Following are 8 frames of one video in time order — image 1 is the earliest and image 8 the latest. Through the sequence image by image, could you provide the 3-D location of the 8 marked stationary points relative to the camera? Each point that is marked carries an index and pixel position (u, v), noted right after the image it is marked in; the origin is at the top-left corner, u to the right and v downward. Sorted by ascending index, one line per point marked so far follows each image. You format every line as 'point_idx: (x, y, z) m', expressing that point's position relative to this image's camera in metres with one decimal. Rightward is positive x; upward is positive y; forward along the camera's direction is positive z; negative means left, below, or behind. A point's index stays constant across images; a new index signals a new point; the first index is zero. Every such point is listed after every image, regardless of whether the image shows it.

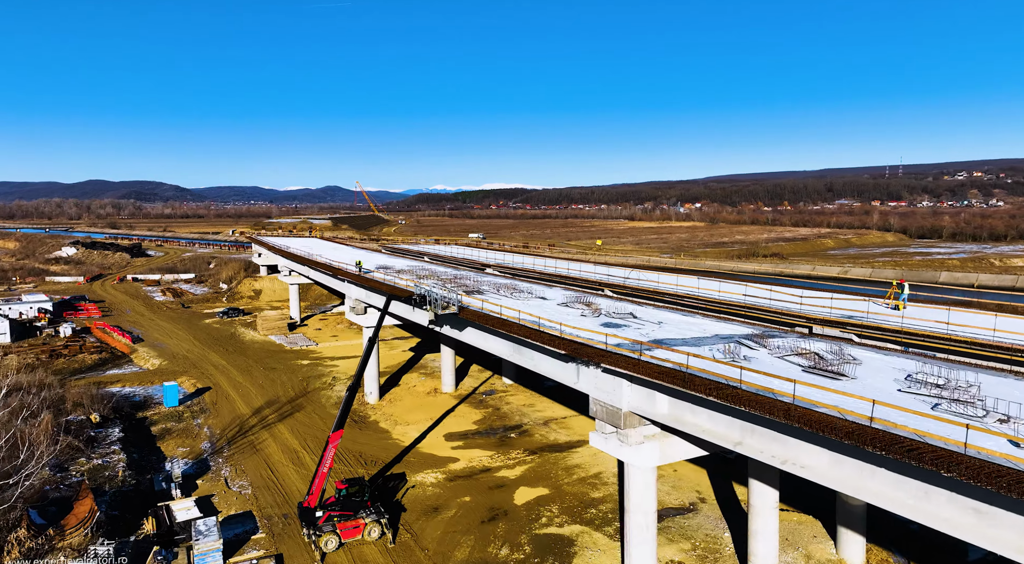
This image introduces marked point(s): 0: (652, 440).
0: (+3.2, -3.6, +15.1) m
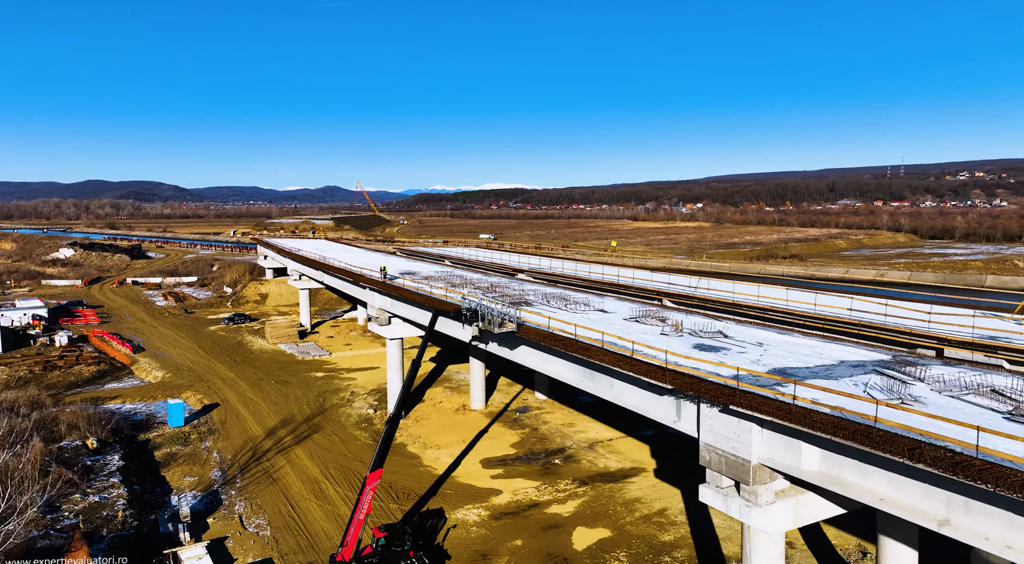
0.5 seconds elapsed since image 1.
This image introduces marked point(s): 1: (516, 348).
0: (+4.9, -3.9, +12.1) m
1: (+0.1, -1.9, +19.3) m
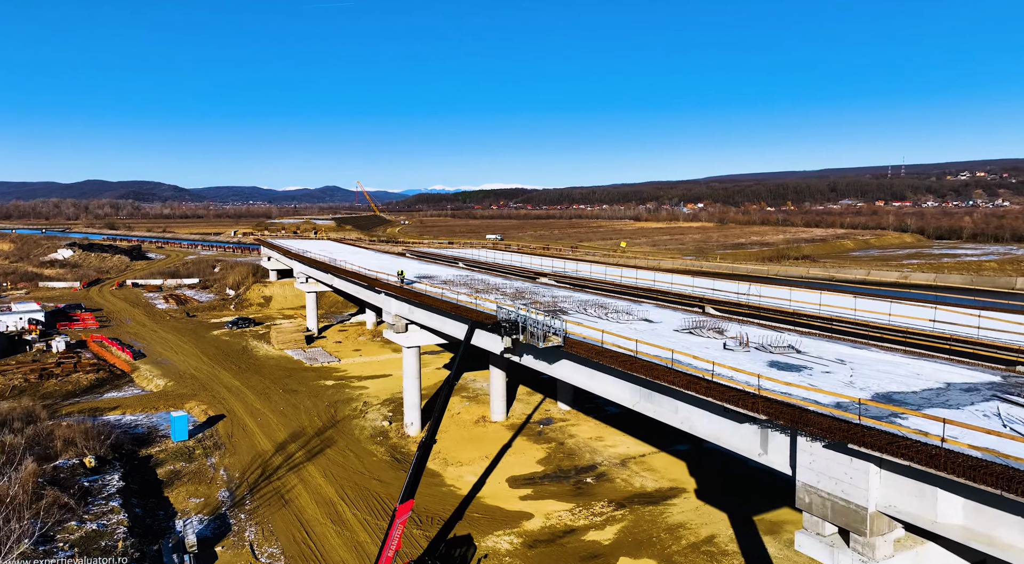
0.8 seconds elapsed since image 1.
0: (+6.0, -4.1, +10.3) m
1: (+1.2, -2.1, +17.5) m
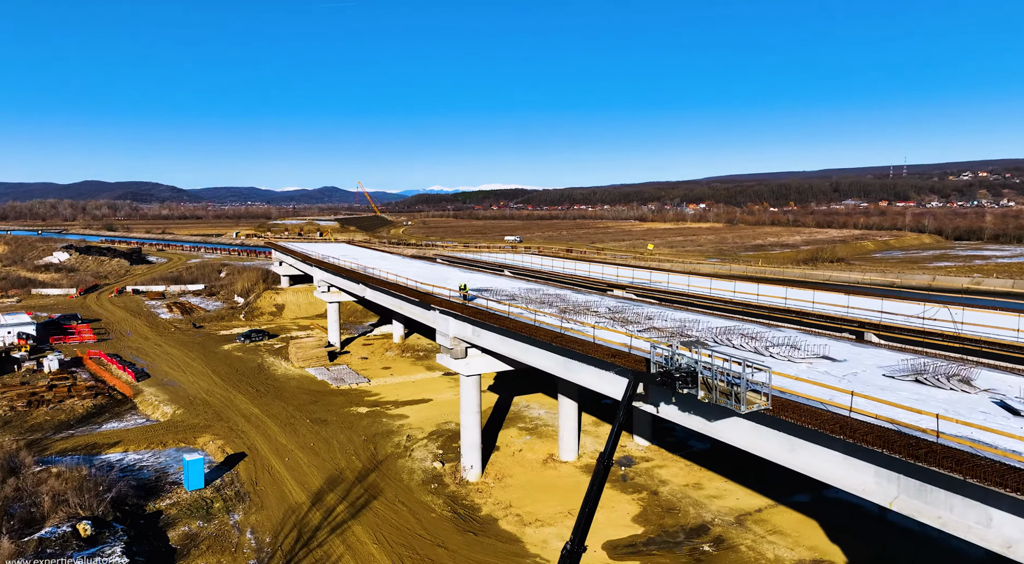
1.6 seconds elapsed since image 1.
0: (+8.9, -4.7, +5.5) m
1: (+4.1, -2.7, +12.6) m
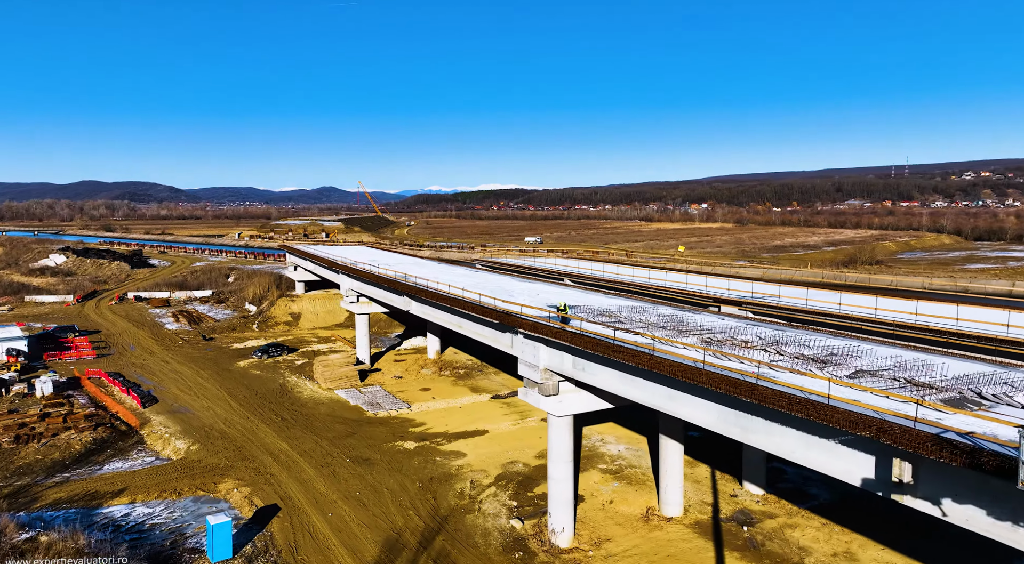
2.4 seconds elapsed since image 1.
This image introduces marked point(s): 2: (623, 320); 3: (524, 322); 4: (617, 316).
0: (+12.0, -5.2, +0.7) m
1: (+7.2, -3.2, +7.9) m
2: (+3.1, -1.1, +18.6) m
3: (+0.4, -1.2, +19.4) m
4: (+3.0, -1.1, +19.1) m
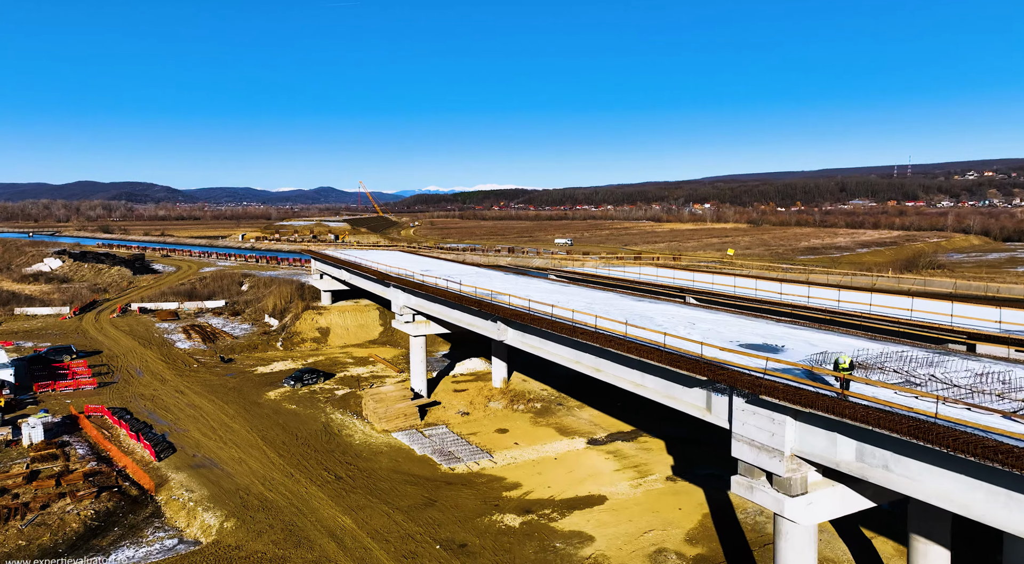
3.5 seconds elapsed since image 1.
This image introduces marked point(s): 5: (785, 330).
0: (+16.3, -5.9, -5.8) m
1: (+11.4, -3.9, +1.3) m
2: (+7.4, -1.8, +12.1) m
3: (+4.6, -2.0, +12.8) m
4: (+7.3, -1.8, +12.5) m
5: (+7.1, -1.3, +17.1) m
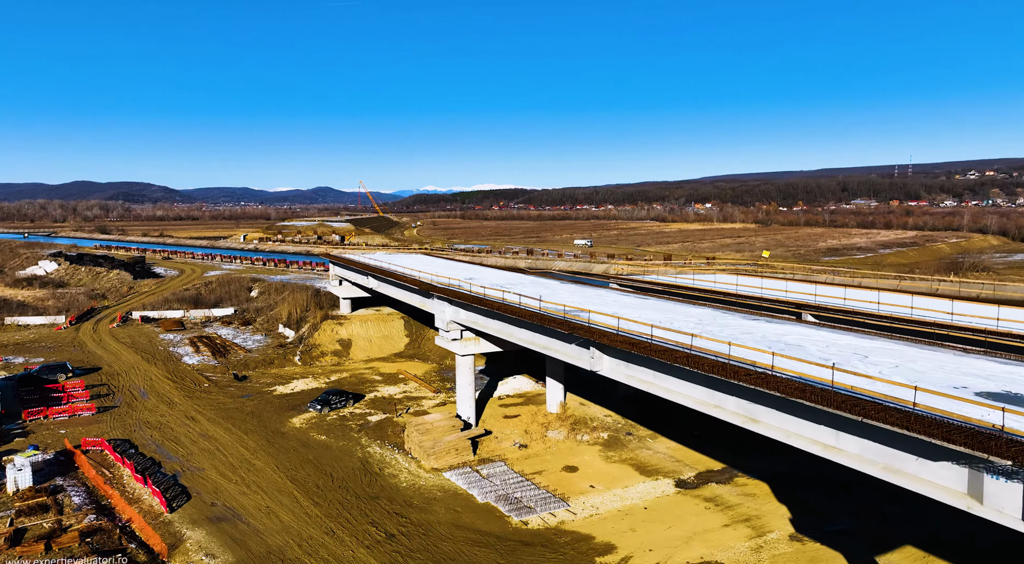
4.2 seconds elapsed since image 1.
0: (+19.0, -6.3, -10.0) m
1: (+14.1, -4.4, -2.9) m
2: (+10.0, -2.3, +7.8) m
3: (+7.3, -2.4, +8.6) m
4: (+10.0, -2.2, +8.3) m
5: (+9.8, -1.7, +12.8) m
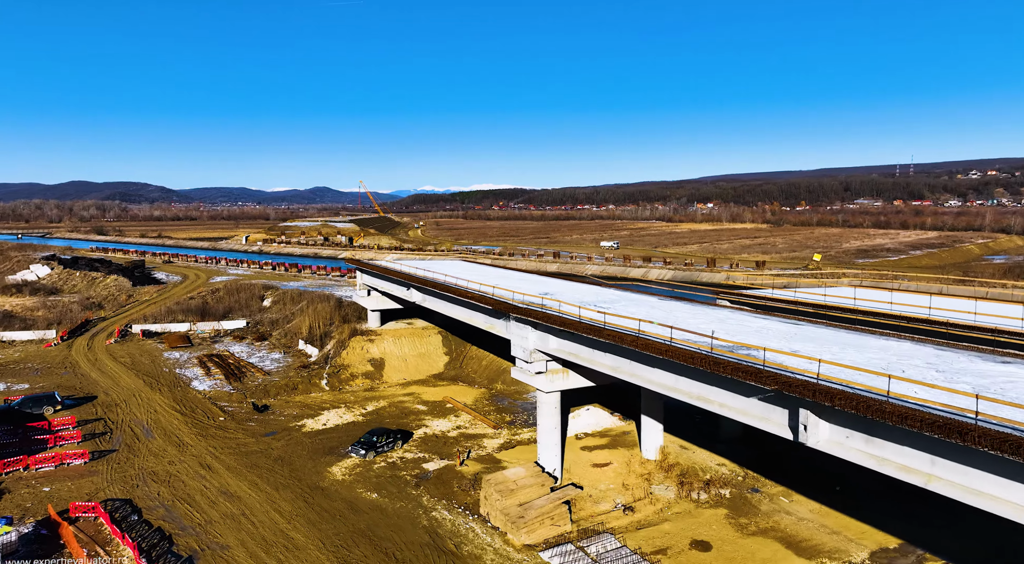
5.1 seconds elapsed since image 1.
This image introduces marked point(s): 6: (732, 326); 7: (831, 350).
0: (+22.4, -7.0, -15.6) m
1: (+17.5, -5.0, -8.5) m
2: (+13.4, -2.9, +2.3) m
3: (+10.6, -3.1, +3.0) m
4: (+13.3, -2.9, +2.7) m
5: (+13.1, -2.3, +7.2) m
6: (+6.2, -1.2, +17.7) m
7: (+7.4, -1.6, +14.8) m
